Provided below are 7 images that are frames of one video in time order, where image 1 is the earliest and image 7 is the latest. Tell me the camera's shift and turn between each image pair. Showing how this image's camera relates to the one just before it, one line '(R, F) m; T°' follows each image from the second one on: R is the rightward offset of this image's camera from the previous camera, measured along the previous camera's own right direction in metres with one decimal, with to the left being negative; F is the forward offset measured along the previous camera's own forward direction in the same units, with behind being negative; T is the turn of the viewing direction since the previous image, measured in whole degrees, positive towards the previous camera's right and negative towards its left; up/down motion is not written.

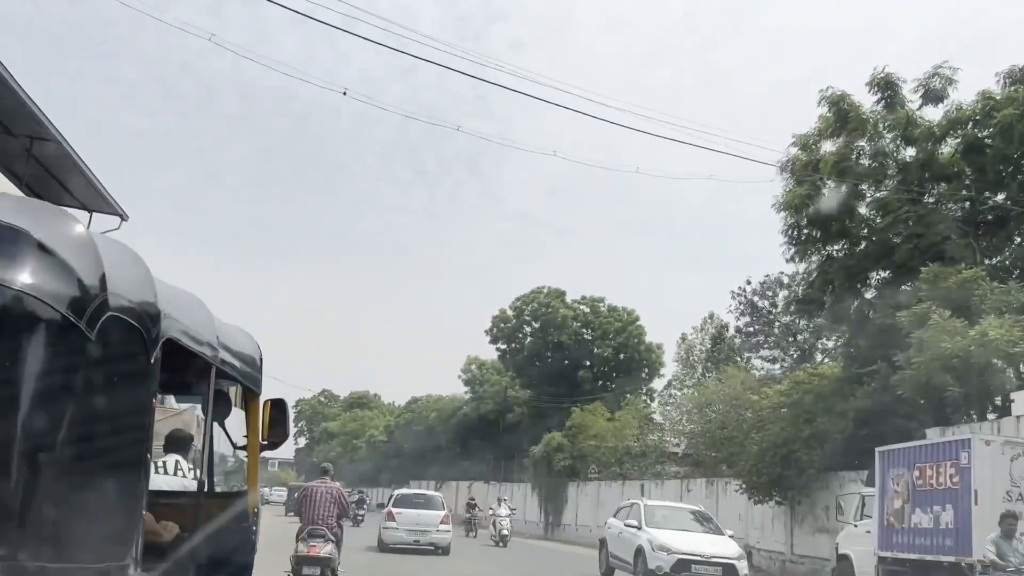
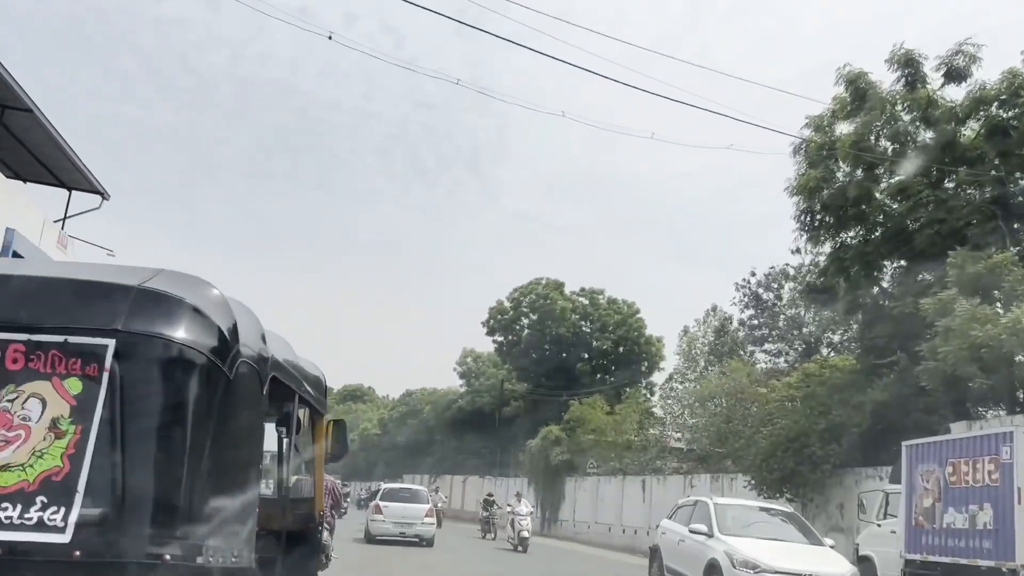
(-0.1, +1.0) m; 0°
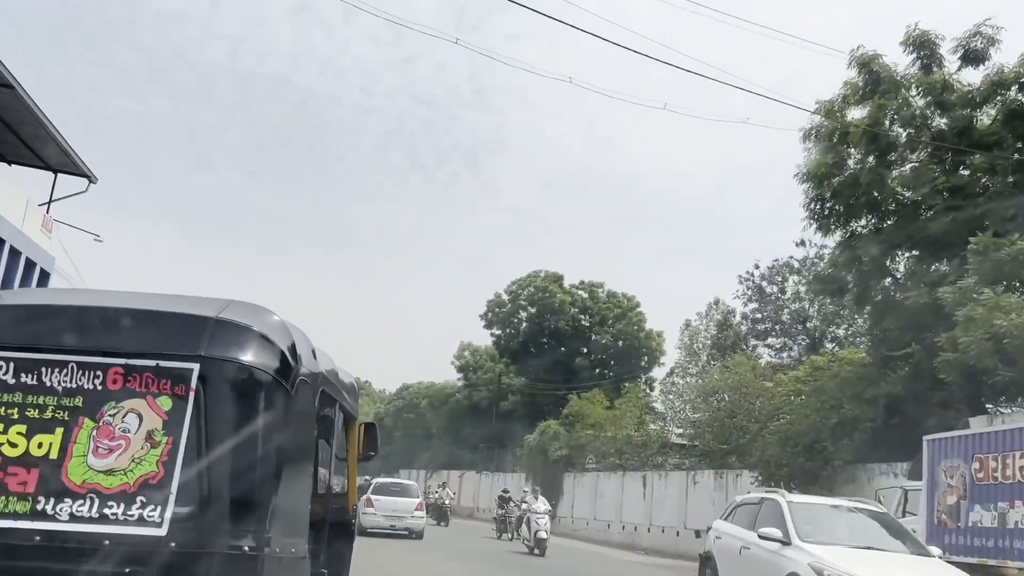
(0.0, +0.7) m; 0°
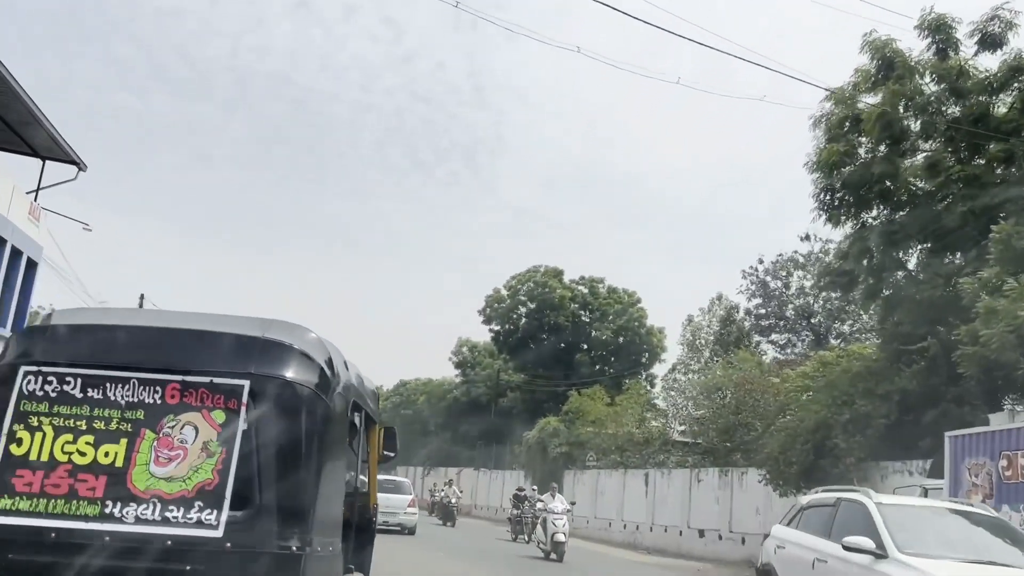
(0.0, +0.6) m; 0°
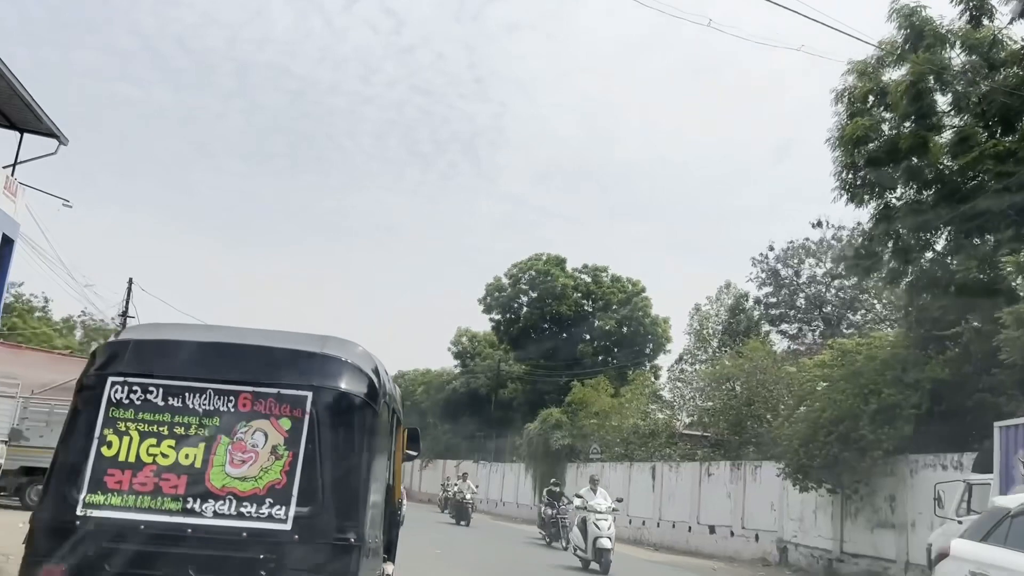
(-0.1, +1.1) m; 0°
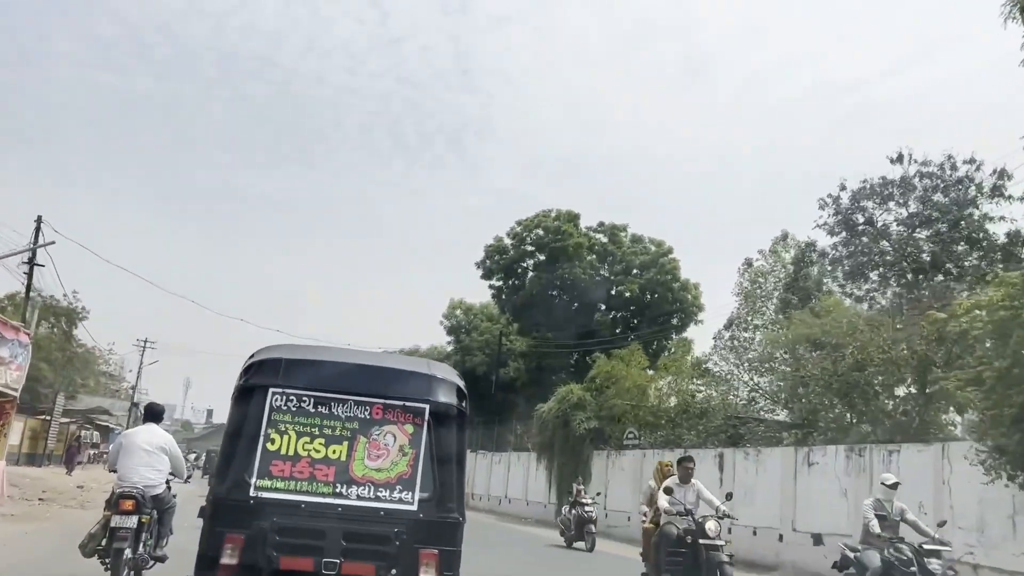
(-0.8, +6.0) m; +1°
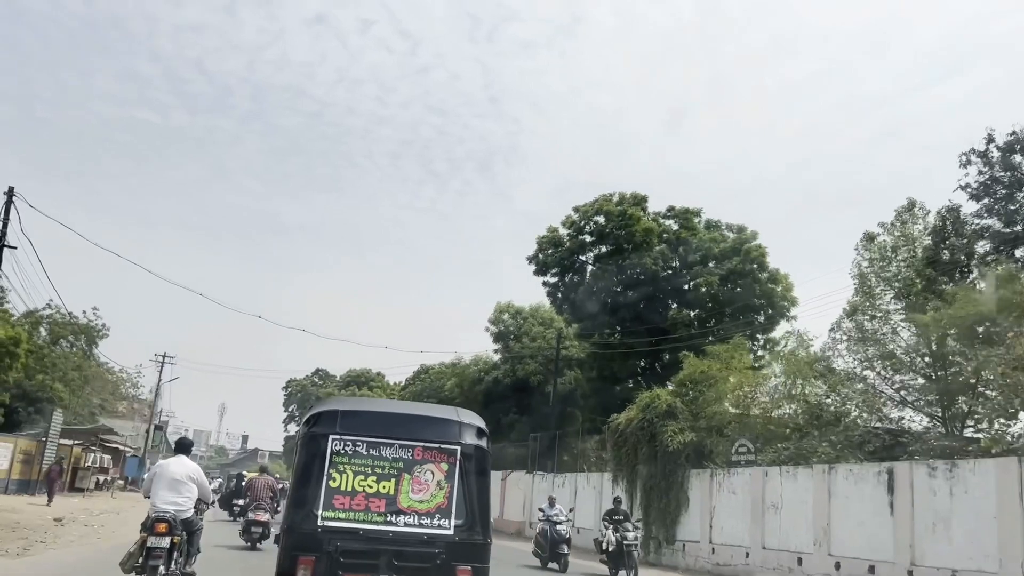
(-0.9, +4.6) m; -2°
